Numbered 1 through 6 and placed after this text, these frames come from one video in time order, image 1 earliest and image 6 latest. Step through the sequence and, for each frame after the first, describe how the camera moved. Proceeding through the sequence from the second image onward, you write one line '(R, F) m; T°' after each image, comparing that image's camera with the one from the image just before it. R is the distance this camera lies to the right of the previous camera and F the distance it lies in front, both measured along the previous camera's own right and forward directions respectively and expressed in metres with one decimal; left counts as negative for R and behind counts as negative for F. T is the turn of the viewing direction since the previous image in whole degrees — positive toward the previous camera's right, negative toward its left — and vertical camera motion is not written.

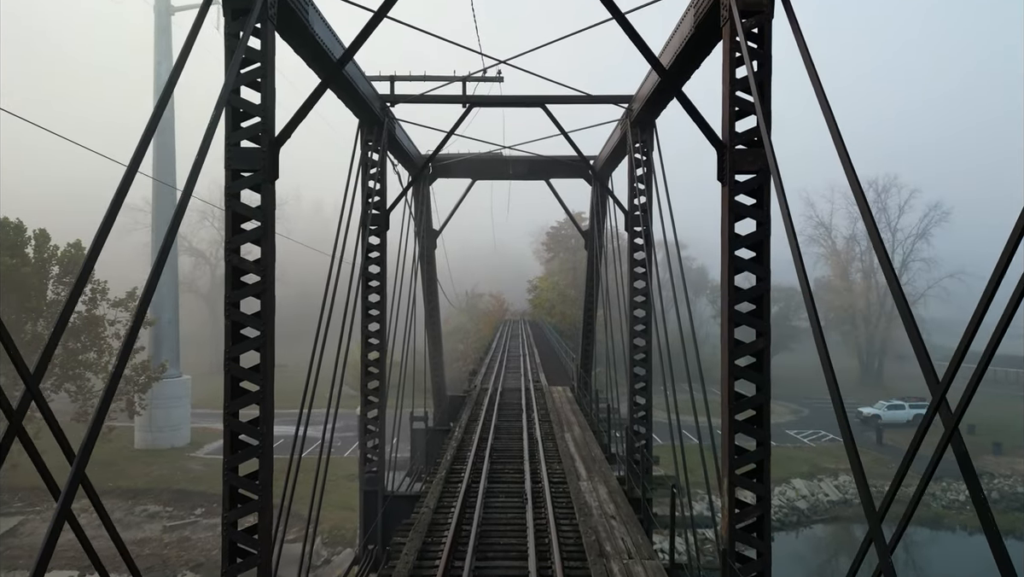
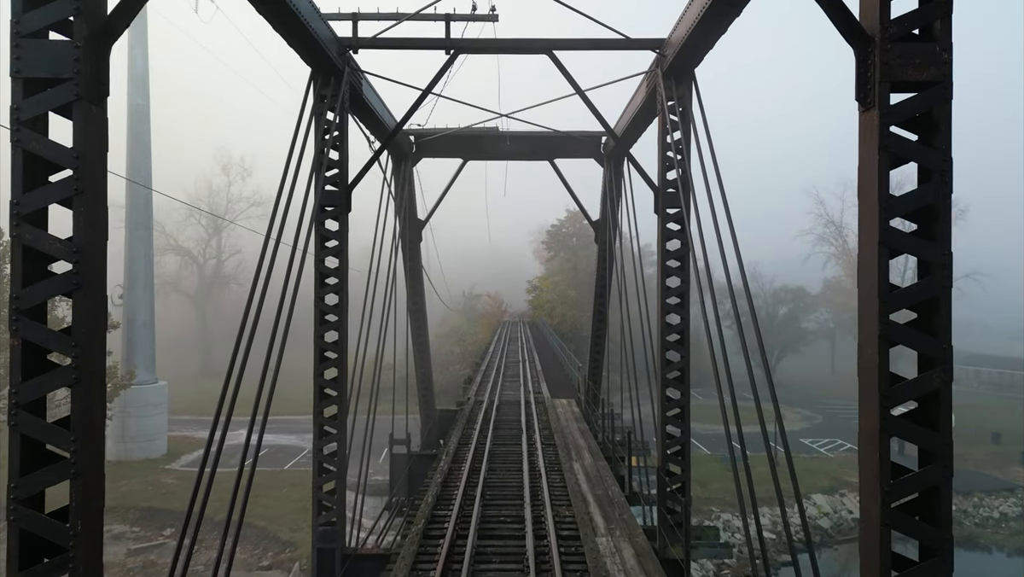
(0.0, +2.1) m; 0°
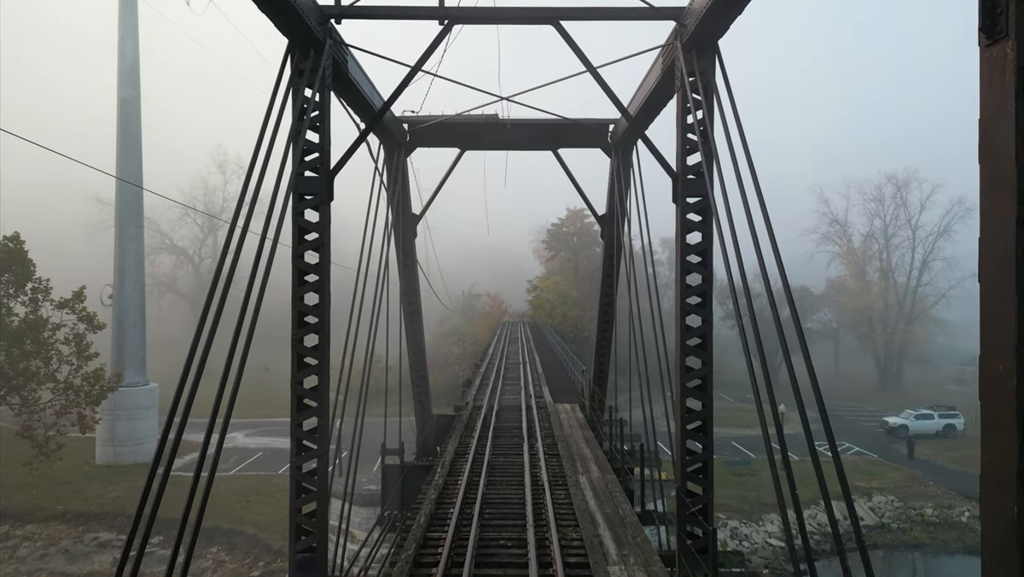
(0.0, +0.8) m; 0°
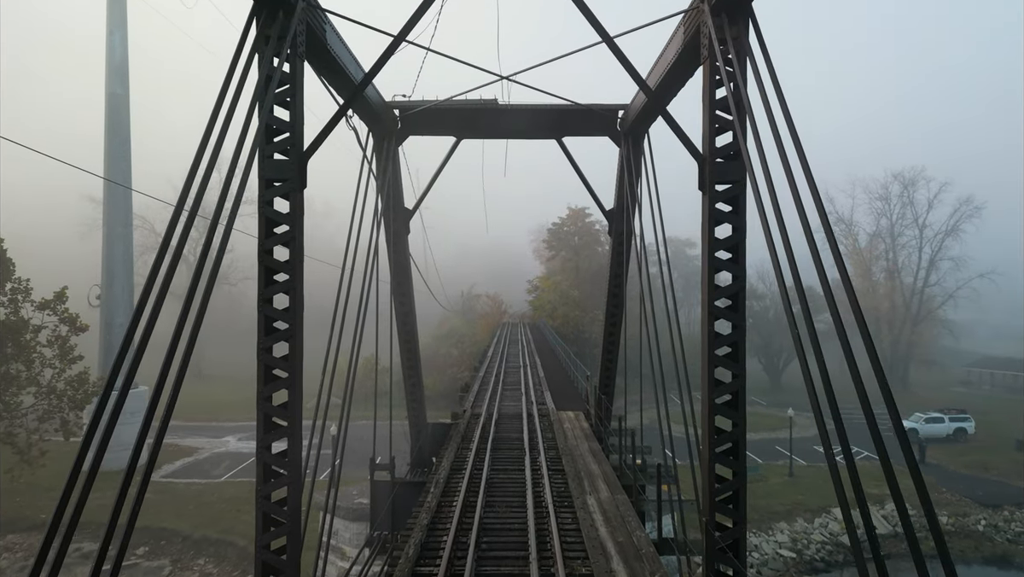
(0.0, +0.9) m; 0°
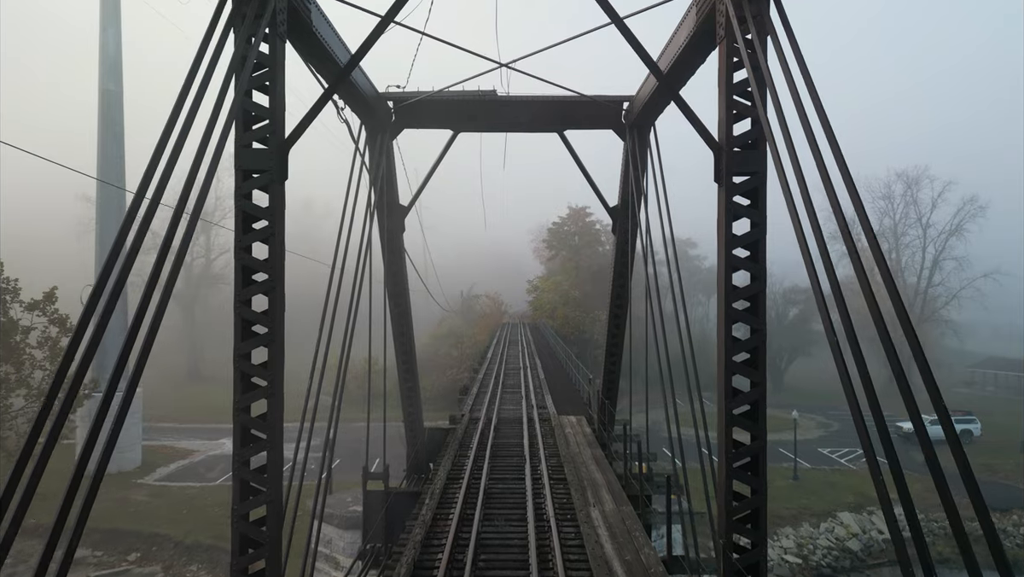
(0.0, +0.5) m; 0°
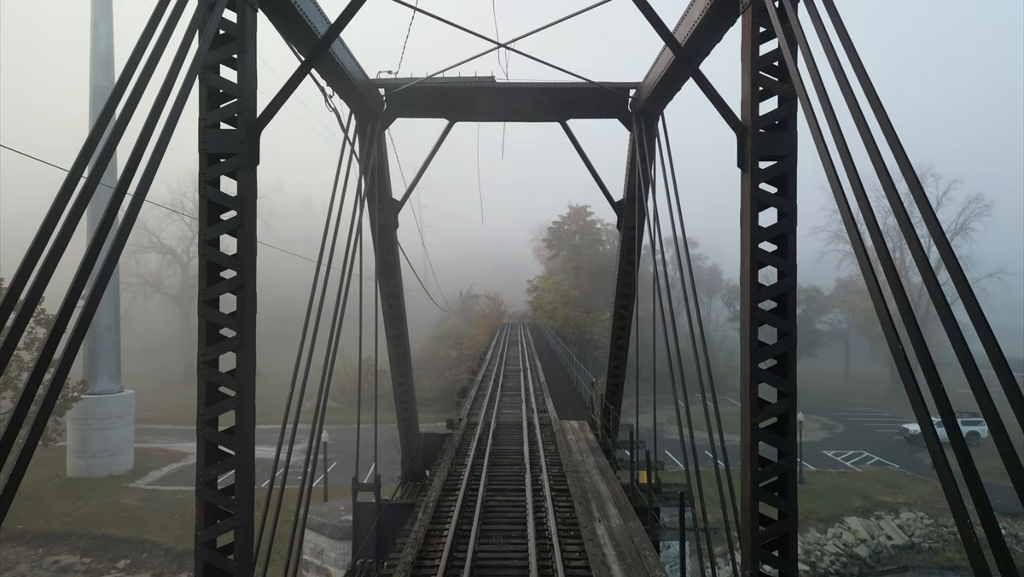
(0.0, +0.6) m; 0°
